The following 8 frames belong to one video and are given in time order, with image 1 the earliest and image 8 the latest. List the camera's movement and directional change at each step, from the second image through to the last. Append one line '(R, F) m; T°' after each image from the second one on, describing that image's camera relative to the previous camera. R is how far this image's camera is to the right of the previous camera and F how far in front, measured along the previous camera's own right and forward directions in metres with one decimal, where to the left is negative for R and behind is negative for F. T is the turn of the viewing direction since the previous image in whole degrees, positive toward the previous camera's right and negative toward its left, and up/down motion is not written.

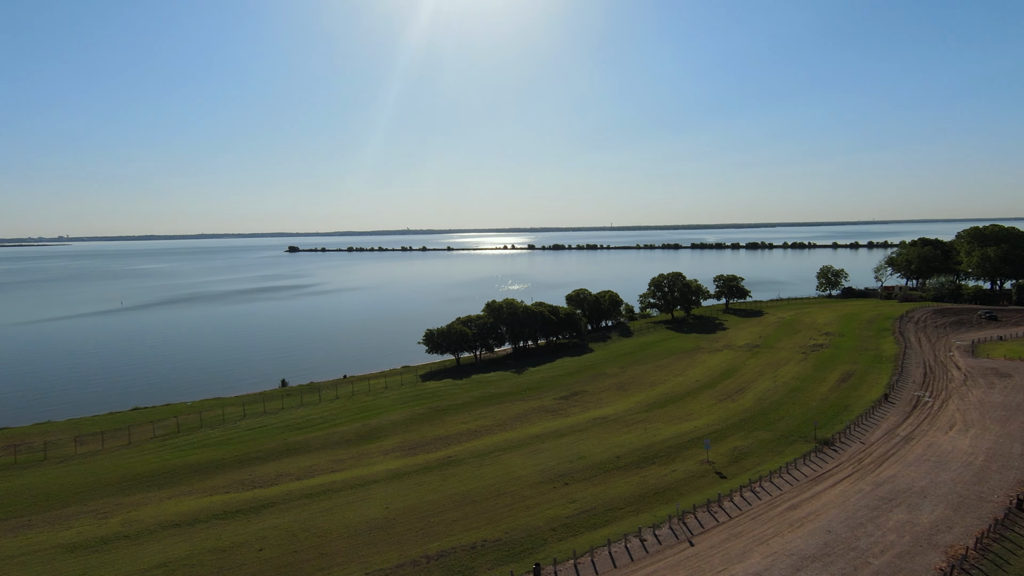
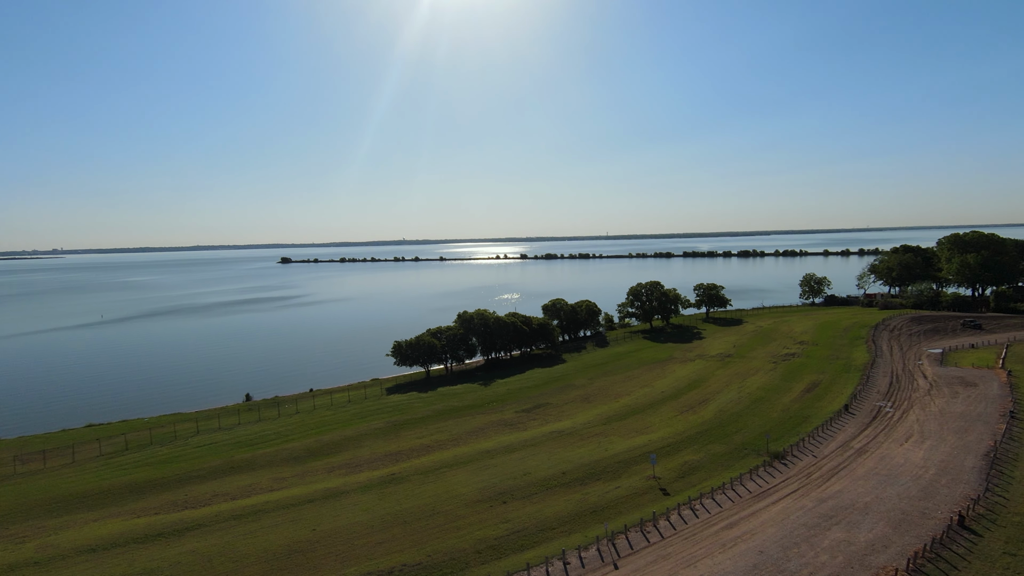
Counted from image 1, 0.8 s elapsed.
(+2.8, +0.7) m; 0°
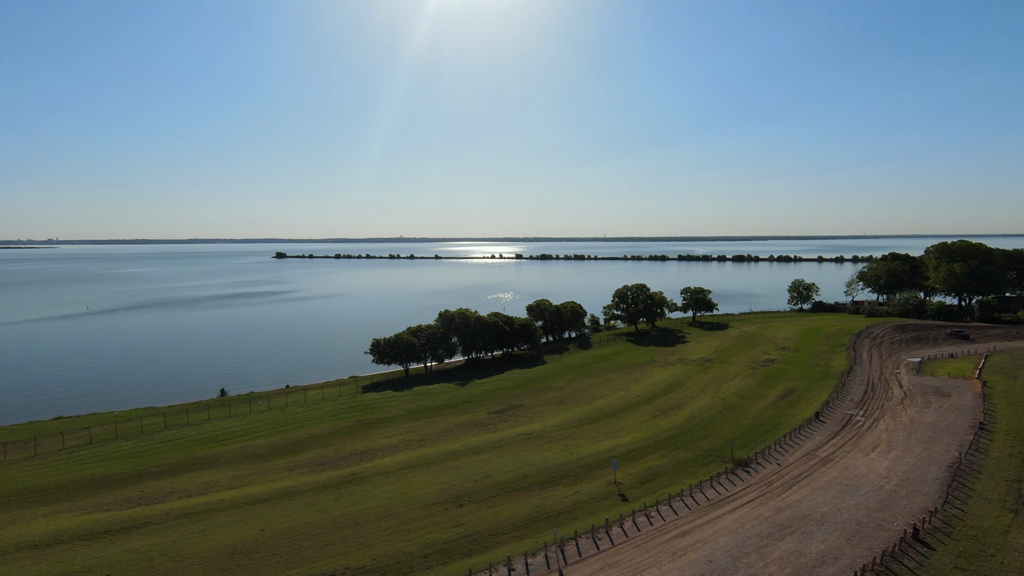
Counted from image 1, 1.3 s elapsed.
(+1.6, +0.4) m; 0°
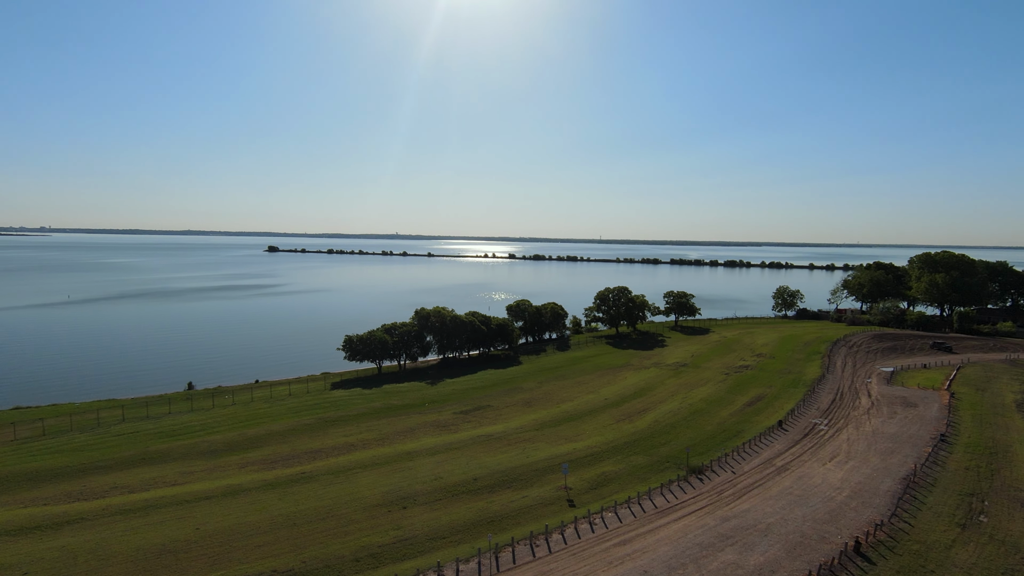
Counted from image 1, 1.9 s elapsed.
(+2.0, +0.5) m; +1°
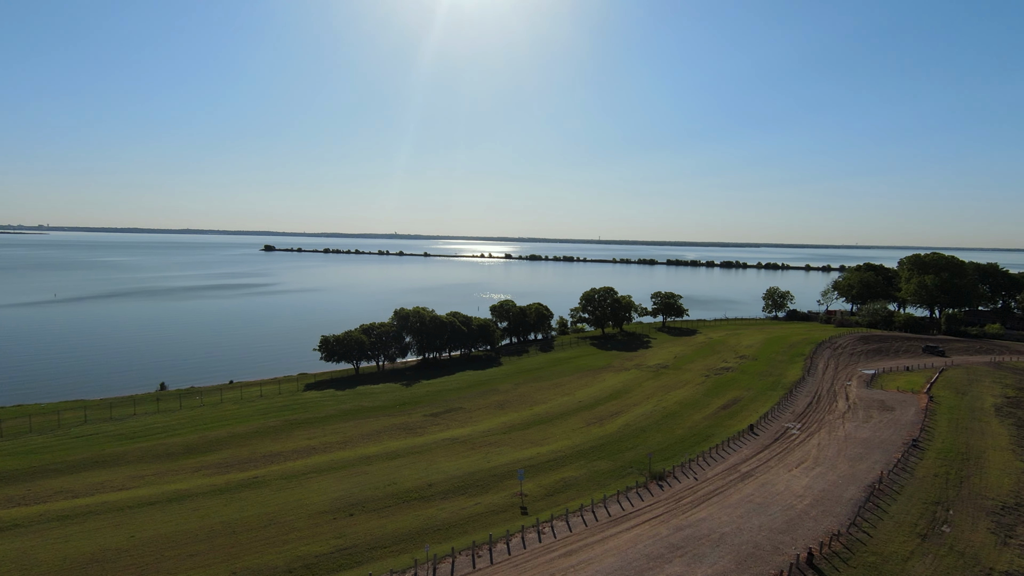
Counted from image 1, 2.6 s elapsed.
(+2.0, +0.8) m; 0°
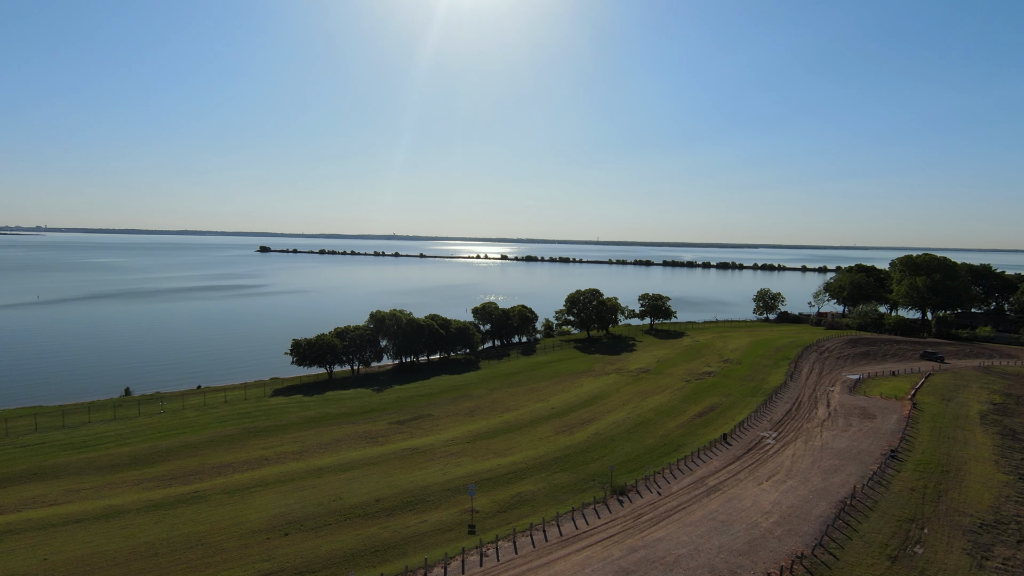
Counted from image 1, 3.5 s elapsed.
(+2.1, +1.5) m; 0°
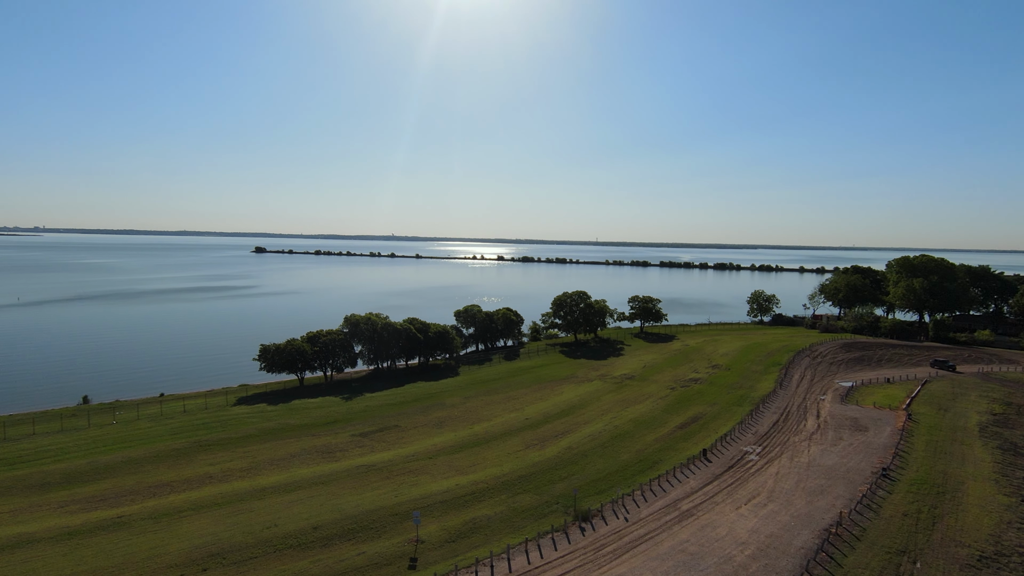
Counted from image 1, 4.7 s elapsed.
(+1.9, +2.4) m; 0°
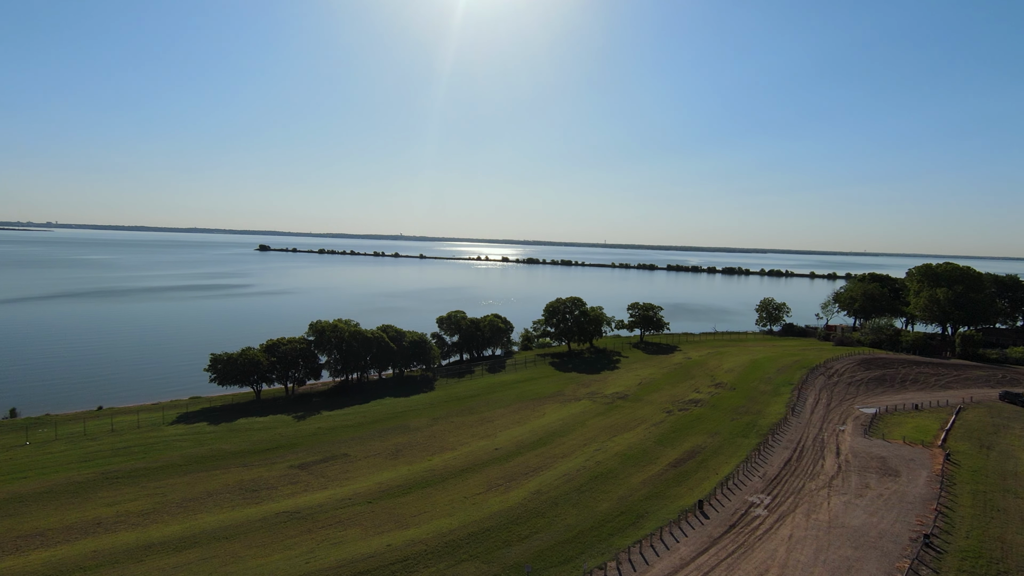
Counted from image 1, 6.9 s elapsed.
(+2.3, +5.7) m; -1°
